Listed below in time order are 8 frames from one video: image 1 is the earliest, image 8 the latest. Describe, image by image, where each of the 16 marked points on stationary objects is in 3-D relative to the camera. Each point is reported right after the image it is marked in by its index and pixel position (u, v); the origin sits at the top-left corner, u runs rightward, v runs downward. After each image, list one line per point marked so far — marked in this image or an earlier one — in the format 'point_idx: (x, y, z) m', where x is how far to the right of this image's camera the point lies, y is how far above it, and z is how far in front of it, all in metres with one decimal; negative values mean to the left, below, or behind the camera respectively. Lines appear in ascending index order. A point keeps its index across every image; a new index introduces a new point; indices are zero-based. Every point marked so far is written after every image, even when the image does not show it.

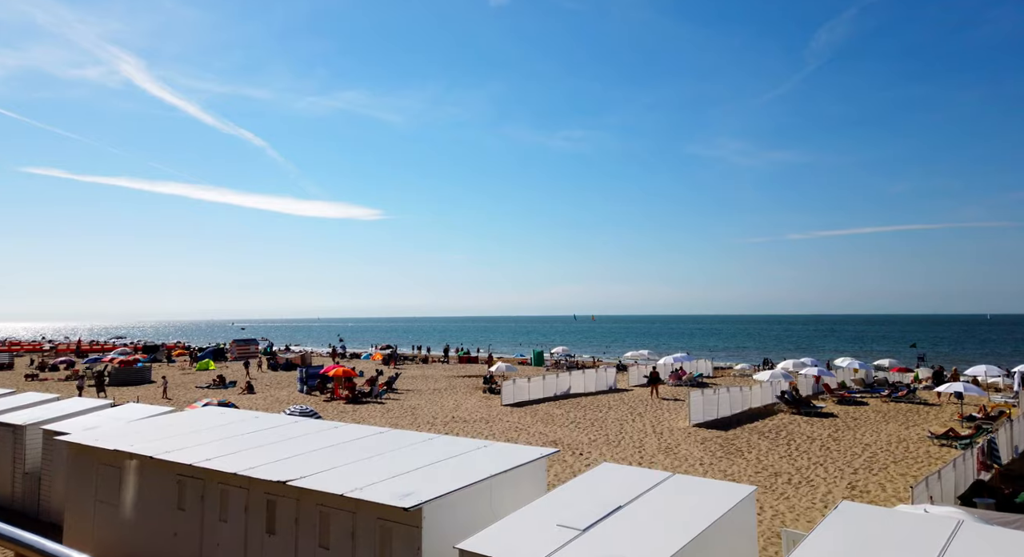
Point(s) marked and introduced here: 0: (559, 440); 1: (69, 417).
0: (+1.1, -3.8, +16.6) m
1: (-7.6, -2.3, +12.4) m
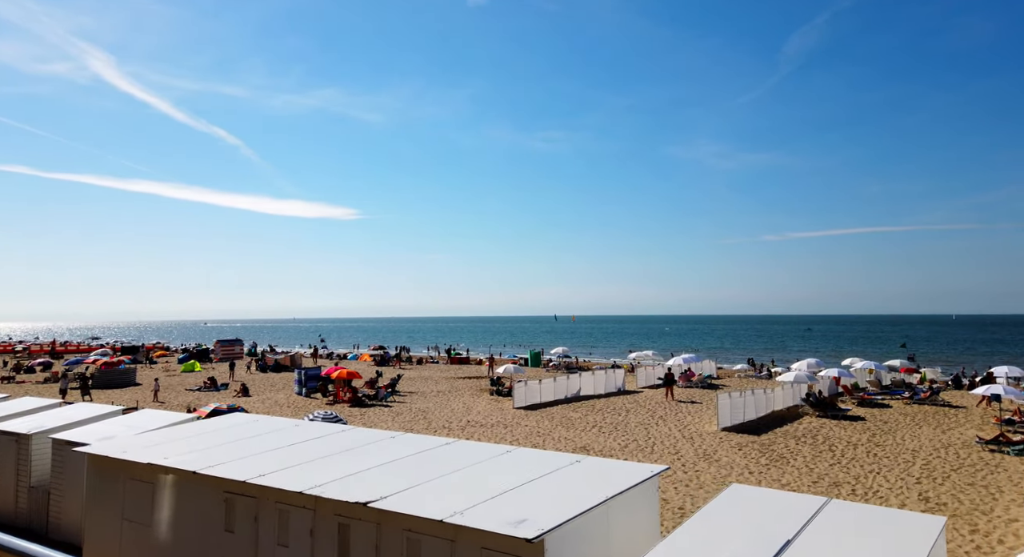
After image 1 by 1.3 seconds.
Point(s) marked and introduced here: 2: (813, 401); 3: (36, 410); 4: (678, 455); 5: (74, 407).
0: (+1.7, -3.7, +15.9) m
1: (-6.9, -2.3, +11.5) m
2: (+8.2, -3.3, +19.7) m
3: (-8.8, -2.4, +13.4) m
4: (+3.4, -3.6, +14.7) m
5: (-7.5, -2.2, +12.5) m
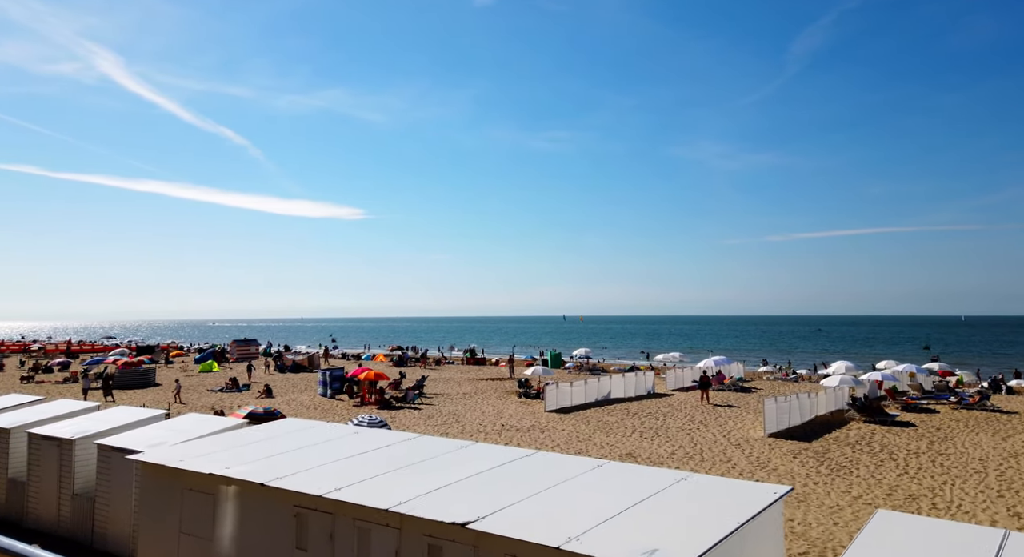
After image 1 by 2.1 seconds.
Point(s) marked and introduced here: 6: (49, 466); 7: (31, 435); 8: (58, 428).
0: (+2.6, -3.8, +15.5) m
1: (-6.0, -2.3, +11.2) m
2: (+9.2, -3.4, +19.2) m
3: (-7.9, -2.4, +13.1) m
4: (+4.3, -3.6, +14.3) m
5: (-6.6, -2.2, +12.2) m
6: (-7.1, -2.9, +11.1) m
7: (-7.6, -2.5, +11.5) m
8: (-7.1, -2.4, +11.5) m
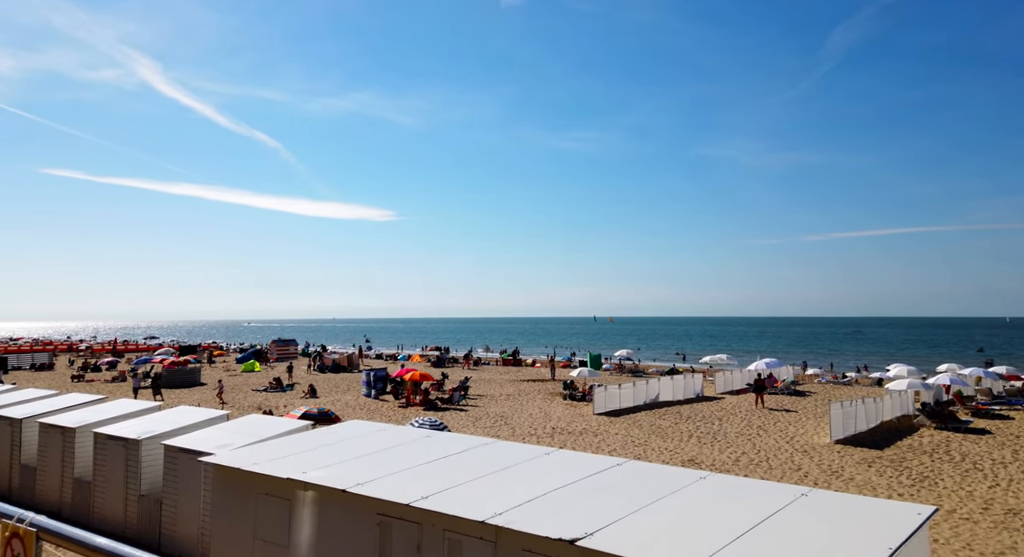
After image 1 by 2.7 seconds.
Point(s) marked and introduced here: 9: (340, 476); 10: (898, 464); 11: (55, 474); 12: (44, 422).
0: (+3.8, -3.8, +15.0) m
1: (-5.0, -2.3, +11.1) m
2: (+10.6, -3.4, +18.4) m
3: (-6.8, -2.4, +13.1) m
4: (+5.5, -3.6, +13.7) m
5: (-5.6, -2.2, +12.1) m
6: (-6.0, -2.9, +11.1) m
7: (-6.6, -2.5, +11.5) m
8: (-6.1, -2.4, +11.4) m
9: (-1.7, -1.9, +7.1) m
10: (+7.2, -3.5, +13.5) m
11: (-8.1, -3.4, +12.8) m
12: (-8.4, -2.6, +13.0) m
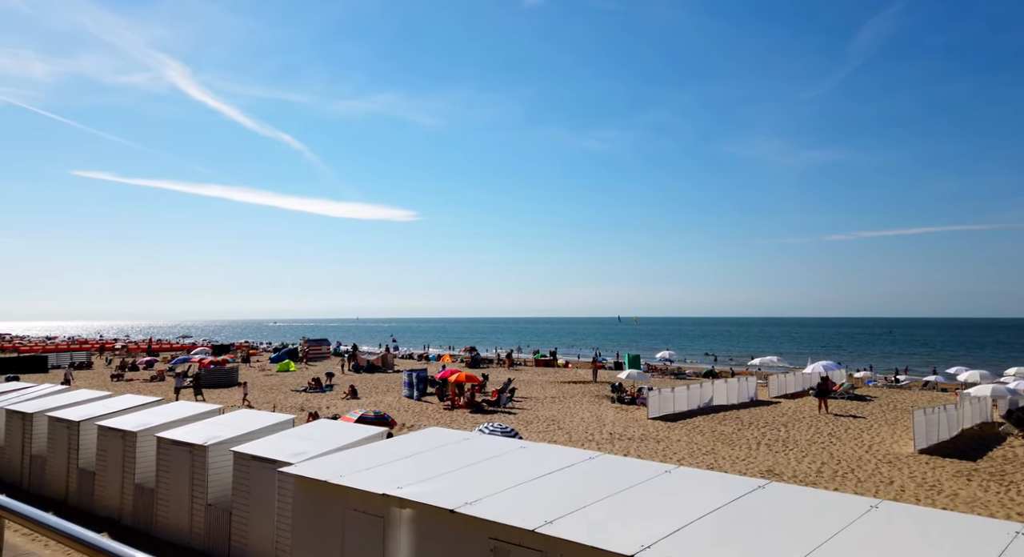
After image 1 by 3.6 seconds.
0: (+5.2, -3.7, +14.2) m
1: (-3.8, -2.3, +10.6) m
2: (+12.0, -3.4, +17.3) m
3: (-5.5, -2.4, +12.7) m
4: (+6.7, -3.6, +12.8) m
5: (-4.3, -2.2, +11.7) m
6: (-4.8, -2.8, +10.6) m
7: (-5.4, -2.4, +11.1) m
8: (-4.9, -2.3, +11.0) m
9: (-0.6, -1.9, +6.5) m
10: (+8.5, -3.4, +12.6) m
11: (-6.8, -3.4, +12.4) m
12: (-7.1, -2.6, +12.7) m
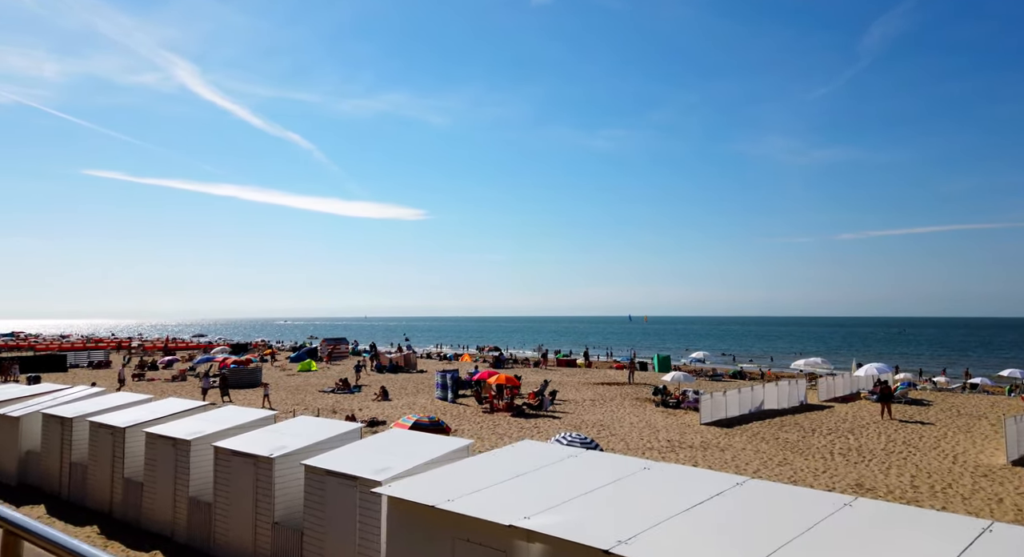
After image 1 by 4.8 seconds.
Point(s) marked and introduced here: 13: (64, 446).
0: (+6.4, -3.7, +13.2) m
1: (-2.6, -2.3, +9.8) m
2: (+13.3, -3.3, +16.2) m
3: (-4.2, -2.4, +11.8) m
4: (+8.0, -3.6, +11.8) m
5: (-3.1, -2.2, +10.8) m
6: (-3.6, -2.8, +9.8) m
7: (-4.1, -2.4, +10.2) m
8: (-3.7, -2.3, +10.1) m
9: (+0.5, -1.9, +5.6) m
10: (+9.7, -3.4, +11.6) m
11: (-5.6, -3.4, +11.6) m
12: (-5.9, -2.5, +11.9) m
13: (-9.1, -3.4, +14.6) m
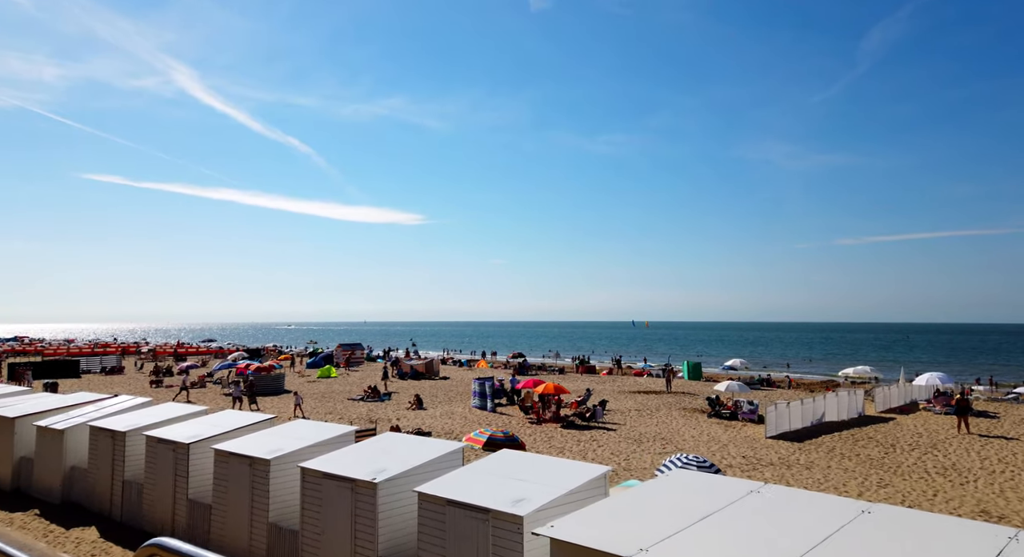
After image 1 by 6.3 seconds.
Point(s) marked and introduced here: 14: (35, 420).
0: (+8.0, -3.8, +12.2) m
1: (-1.0, -2.4, +8.8) m
2: (+14.9, -3.5, +15.2) m
3: (-2.7, -2.4, +10.9) m
4: (+9.5, -3.7, +10.8) m
5: (-1.5, -2.3, +9.9) m
6: (-2.1, -2.9, +8.8) m
7: (-2.6, -2.5, +9.3) m
8: (-2.1, -2.4, +9.2) m
9: (+2.0, -2.0, +4.7) m
10: (+11.3, -3.5, +10.5) m
11: (-4.0, -3.5, +10.7) m
12: (-4.3, -2.6, +10.9) m
13: (-7.5, -3.5, +13.7) m
14: (-10.8, -3.2, +16.3) m
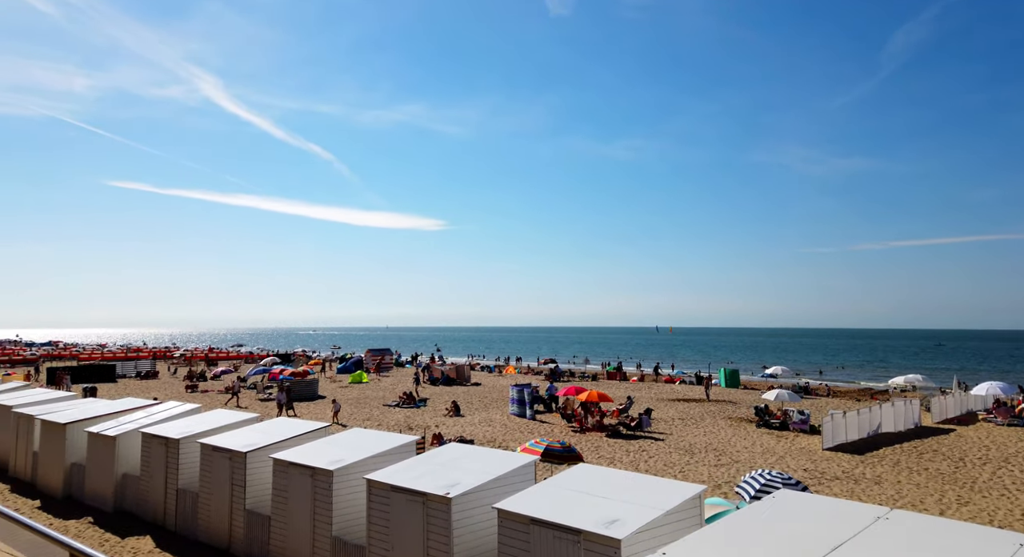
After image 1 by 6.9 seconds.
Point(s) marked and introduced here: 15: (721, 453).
0: (+9.0, -3.9, +11.4) m
1: (-0.1, -2.4, +8.4) m
2: (+16.1, -3.6, +14.2) m
3: (-1.7, -2.5, +10.5) m
4: (+10.5, -3.8, +10.0) m
5: (-0.6, -2.3, +9.5) m
6: (-1.2, -3.0, +8.4) m
7: (-1.6, -2.6, +8.9) m
8: (-1.2, -2.5, +8.8) m
9: (+2.8, -2.0, +4.1) m
10: (+12.3, -3.6, +9.7) m
11: (-3.0, -3.6, +10.4) m
12: (-3.3, -2.7, +10.6) m
13: (-6.4, -3.6, +13.5) m
14: (-9.6, -3.3, +16.2) m
15: (+5.7, -4.7, +19.6) m
